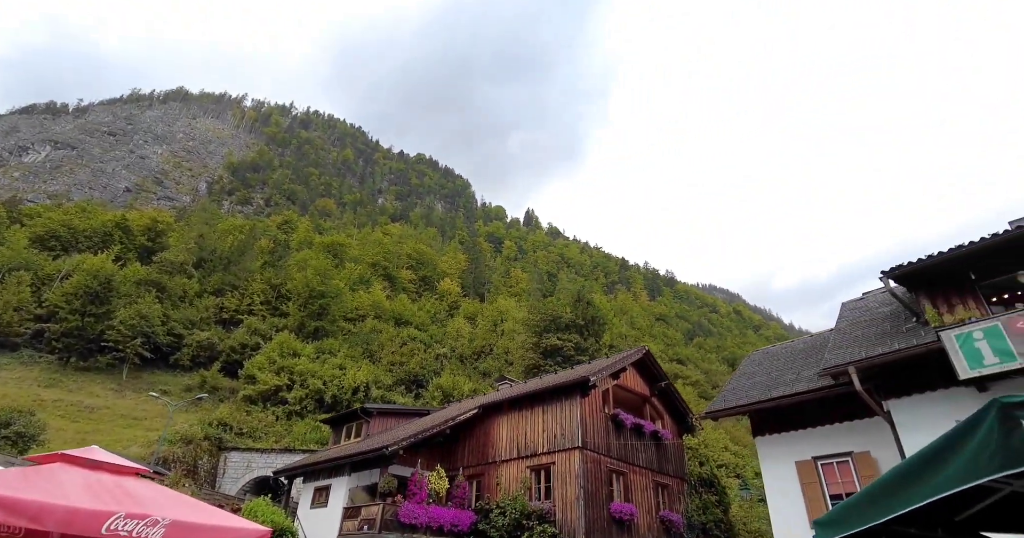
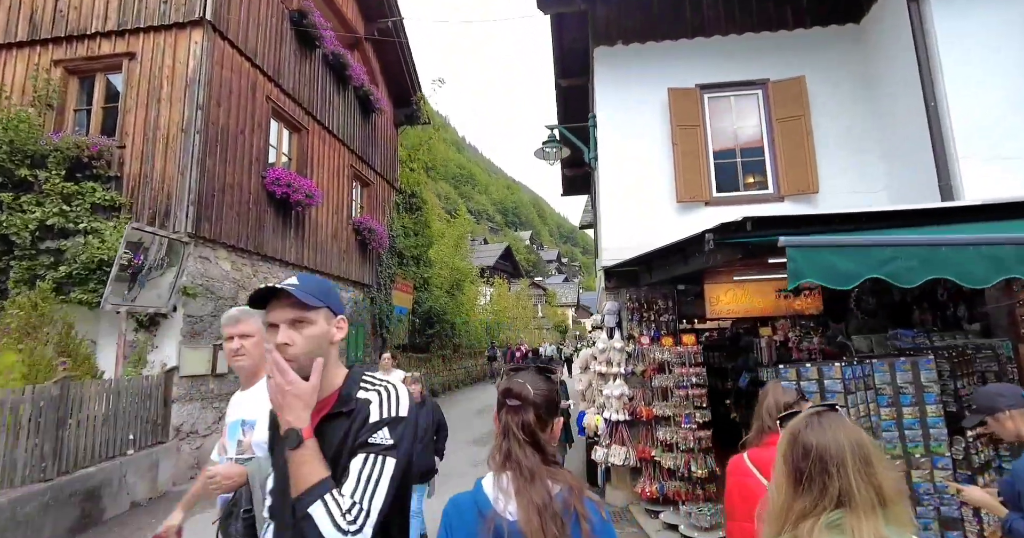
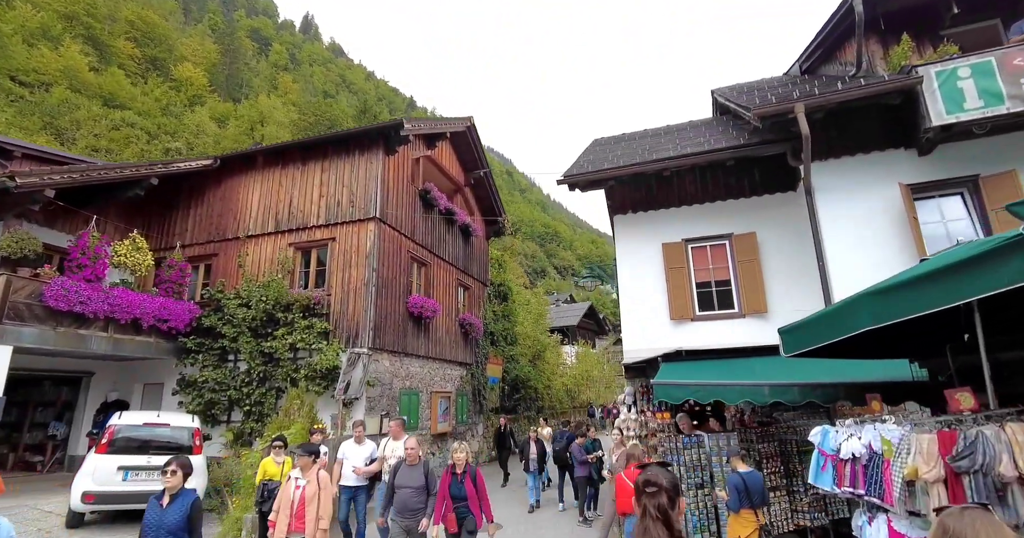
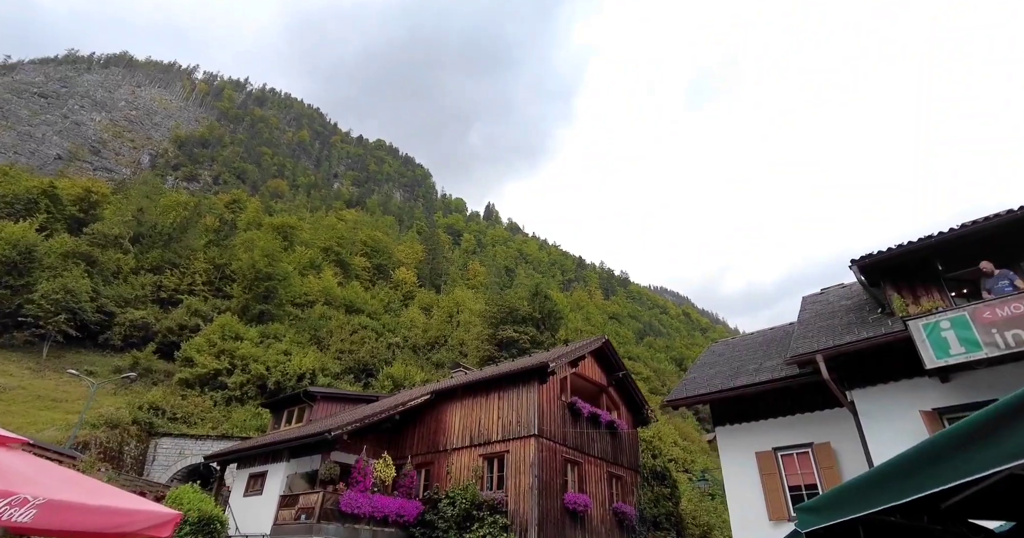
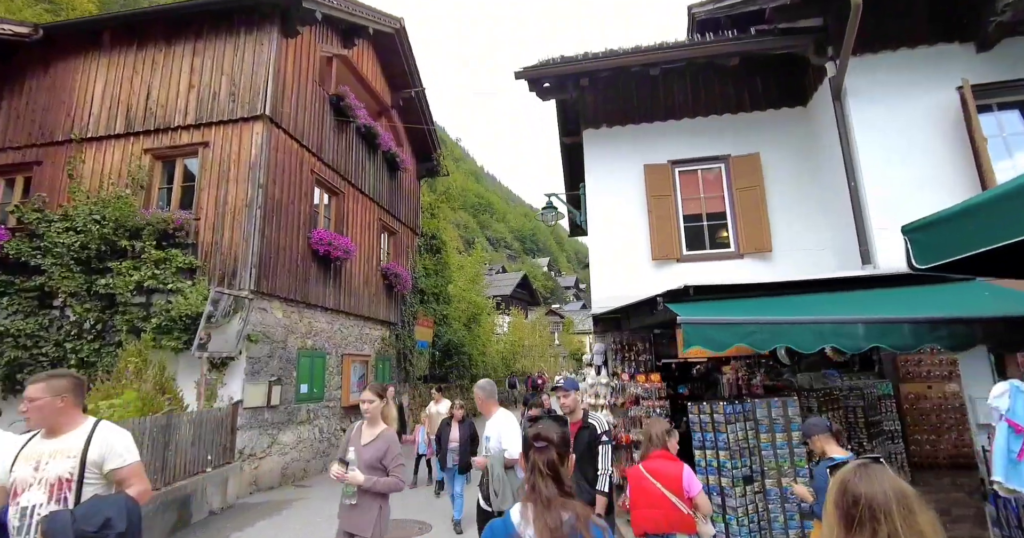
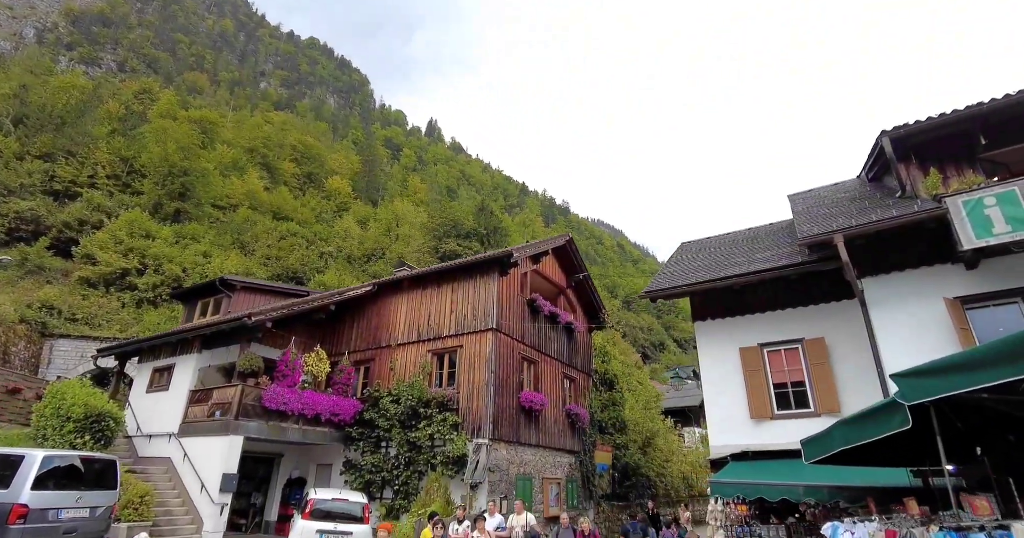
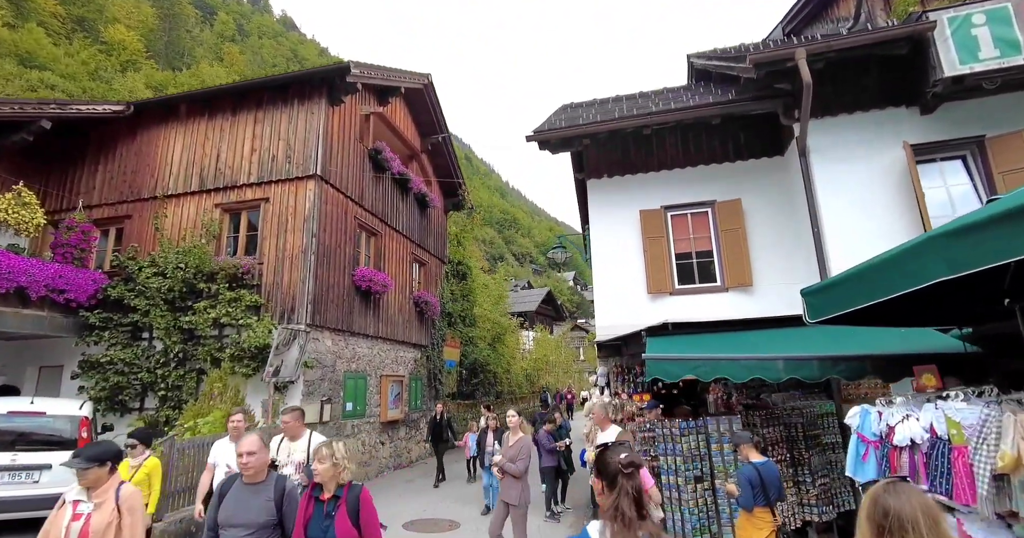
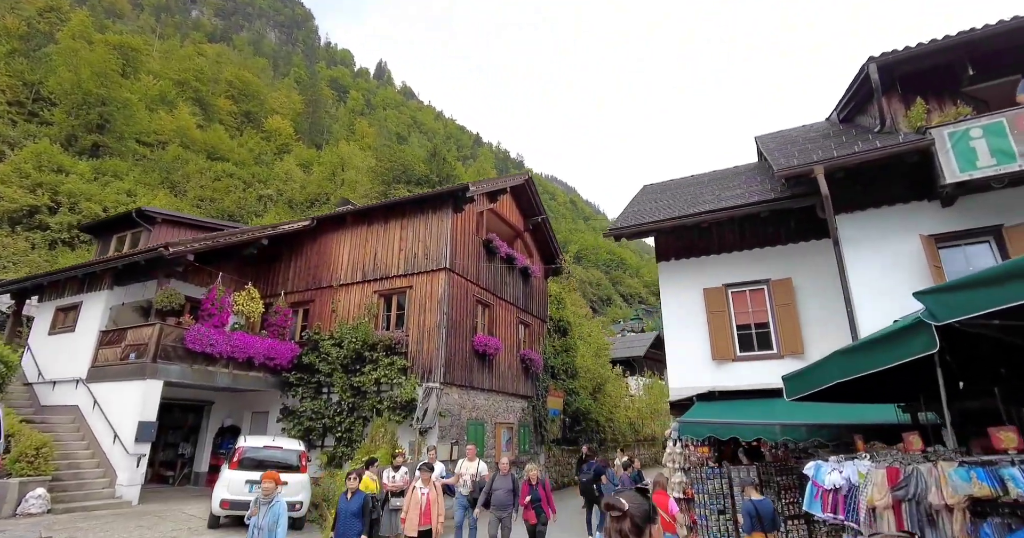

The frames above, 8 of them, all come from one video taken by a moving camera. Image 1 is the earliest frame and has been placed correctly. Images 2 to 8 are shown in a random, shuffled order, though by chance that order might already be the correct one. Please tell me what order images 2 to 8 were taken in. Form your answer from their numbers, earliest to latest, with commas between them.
4, 6, 8, 3, 7, 5, 2
